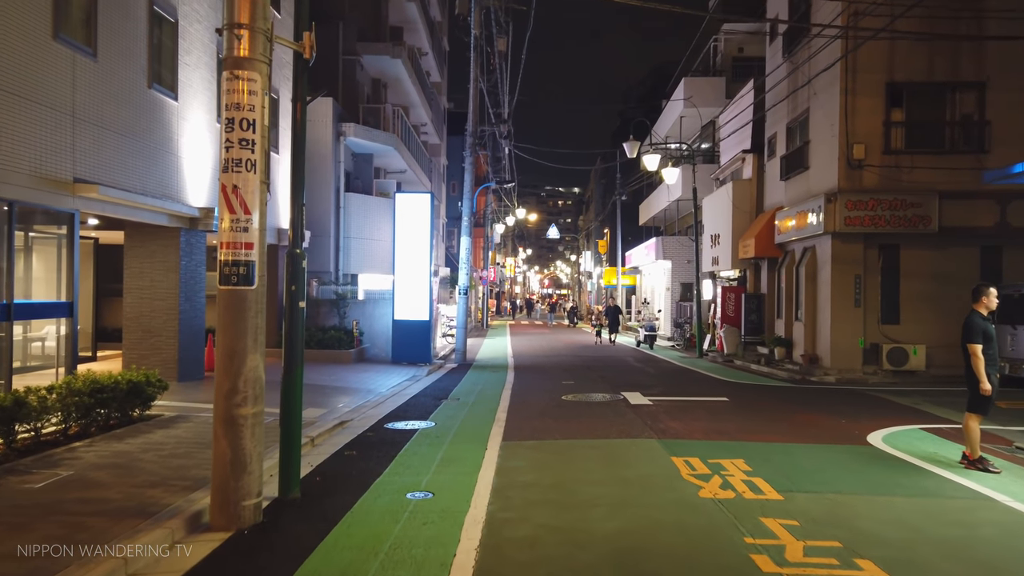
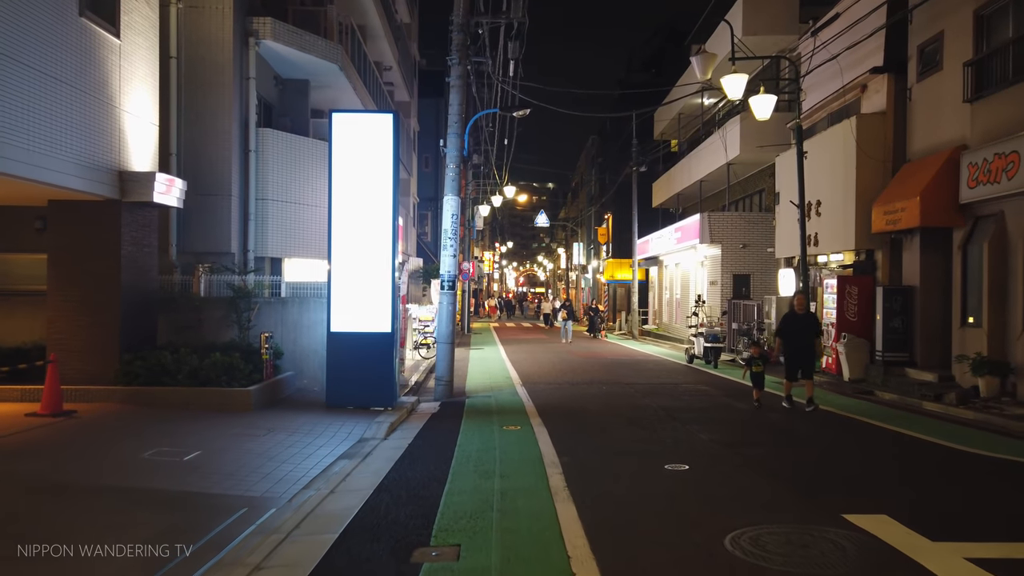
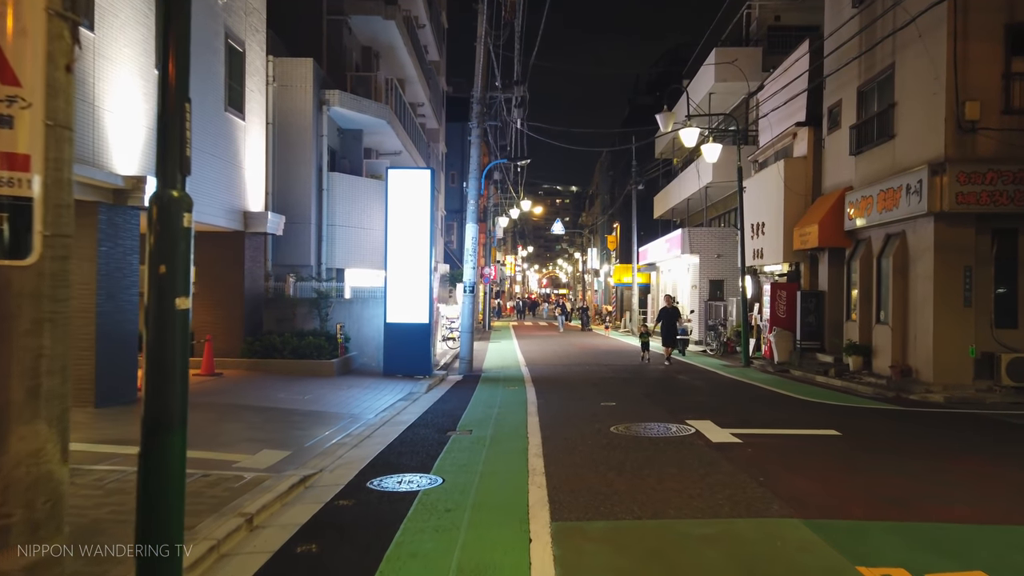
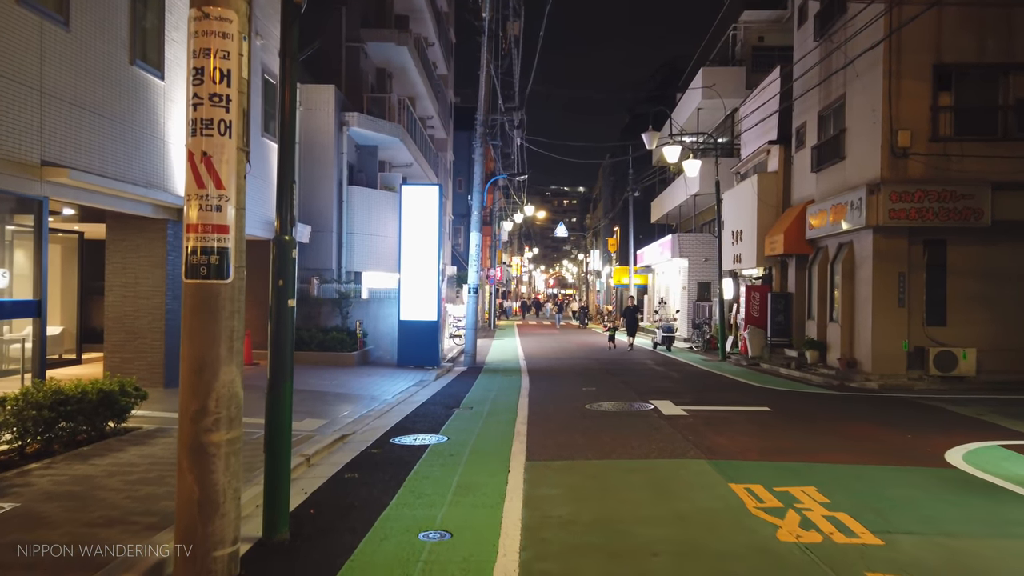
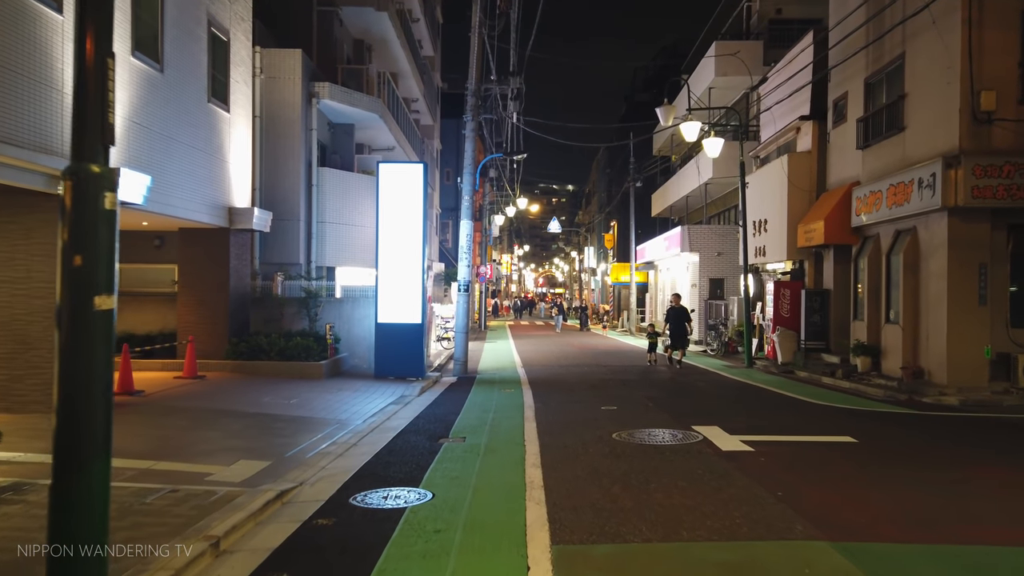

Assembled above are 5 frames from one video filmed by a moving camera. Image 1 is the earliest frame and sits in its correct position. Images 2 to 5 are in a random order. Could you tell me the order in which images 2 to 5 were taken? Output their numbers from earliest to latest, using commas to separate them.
4, 3, 5, 2
